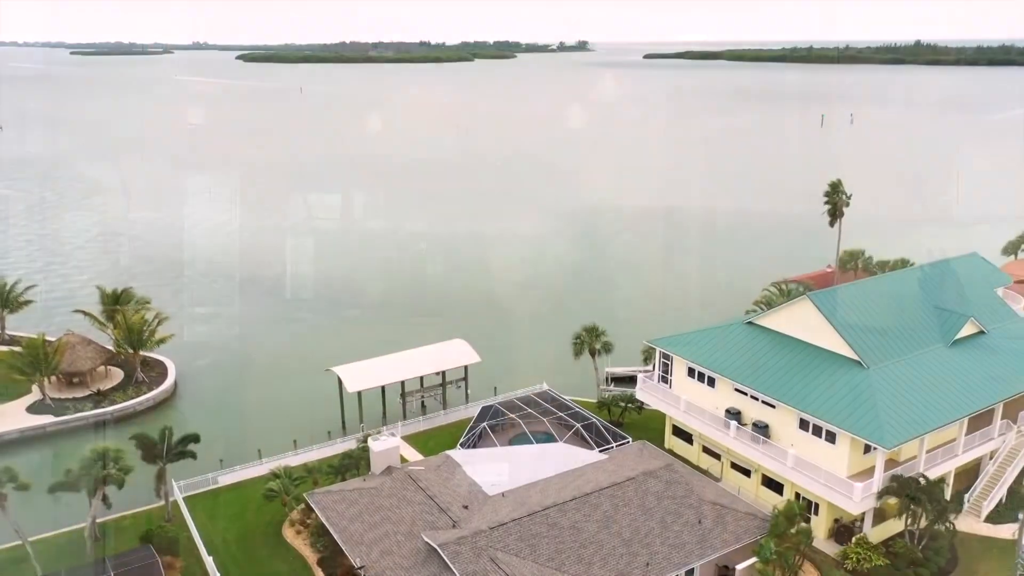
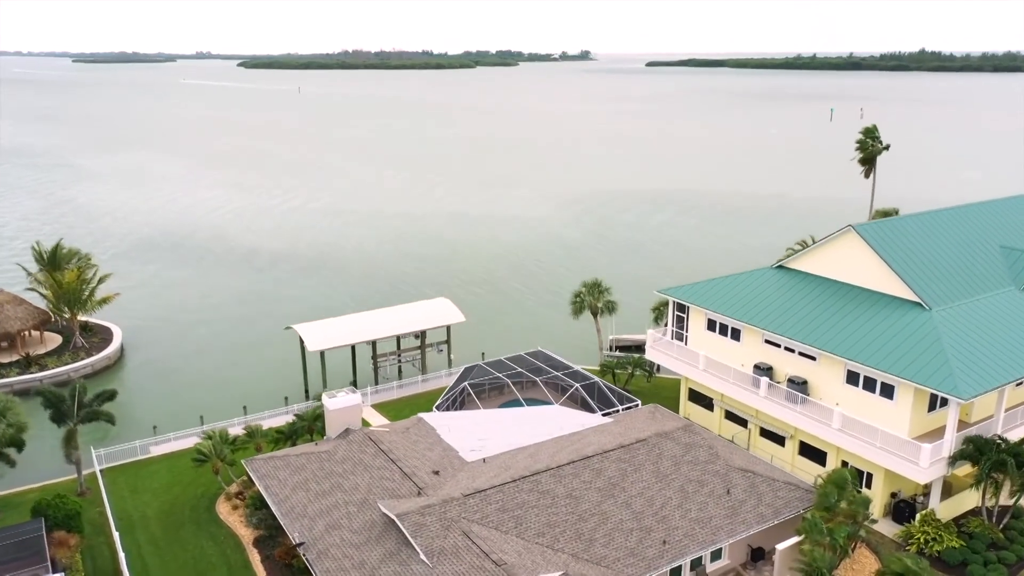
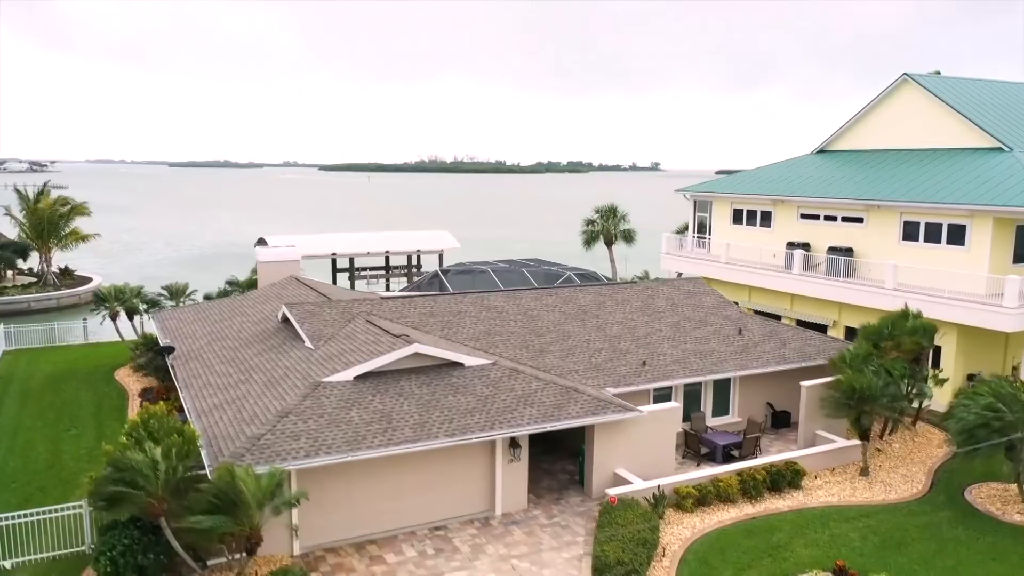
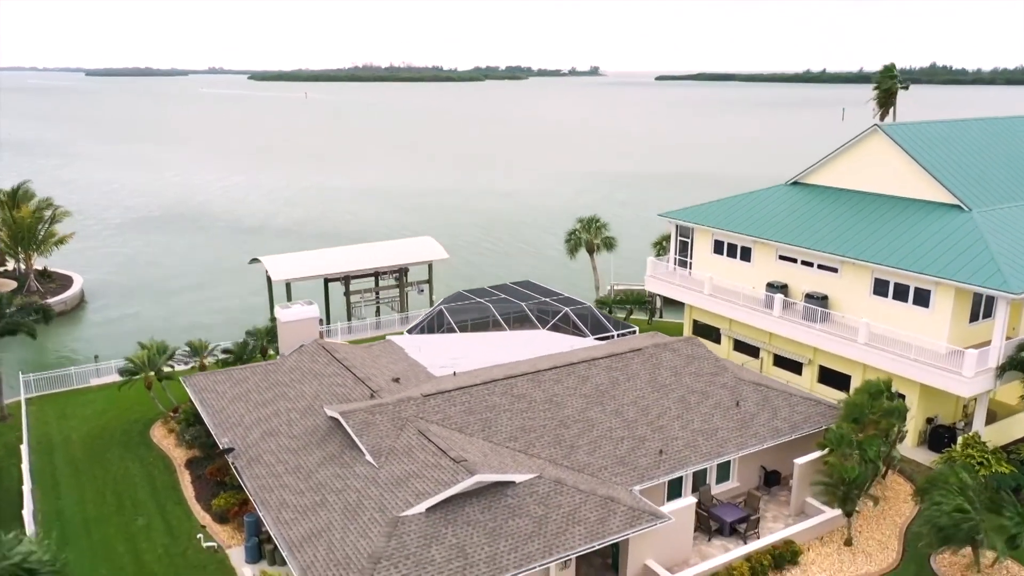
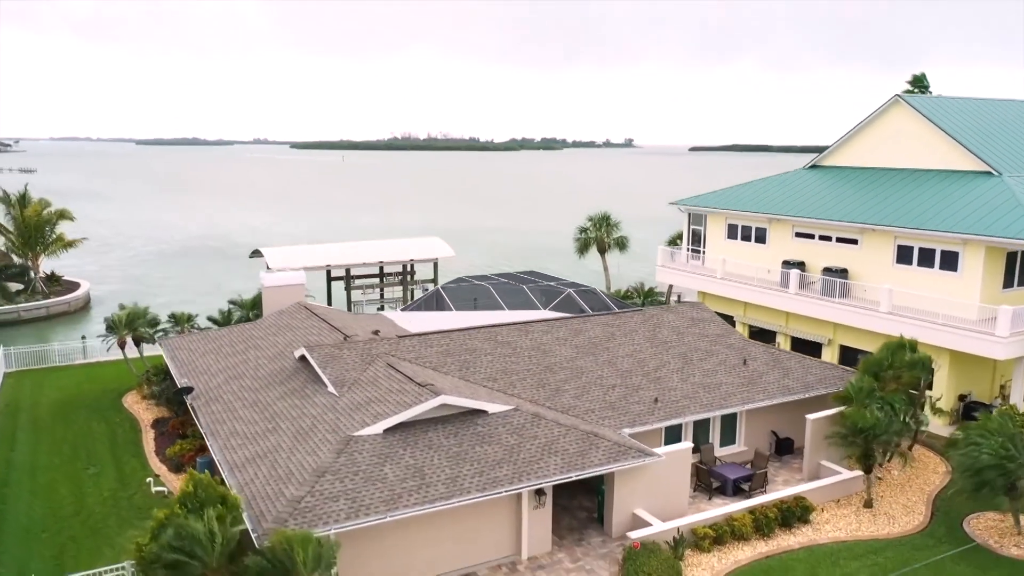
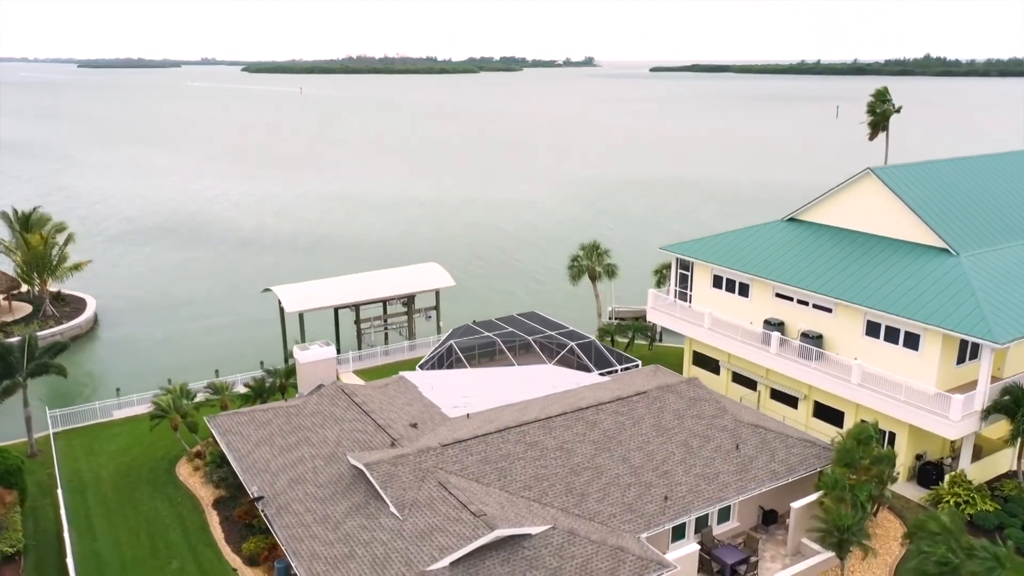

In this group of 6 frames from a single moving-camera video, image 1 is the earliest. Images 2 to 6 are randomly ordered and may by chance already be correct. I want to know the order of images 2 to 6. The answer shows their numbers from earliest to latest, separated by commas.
2, 6, 4, 5, 3
